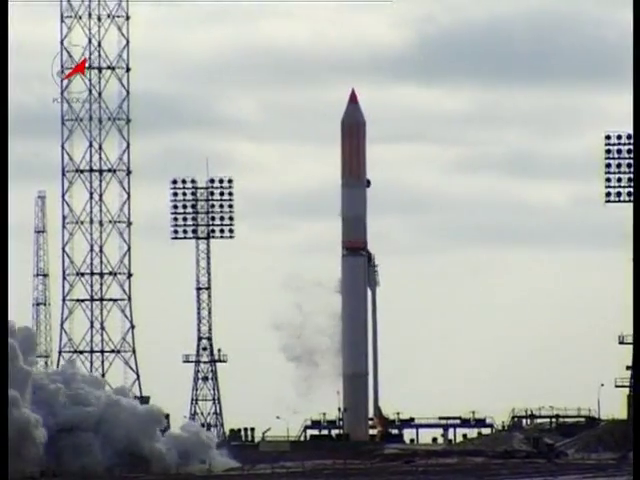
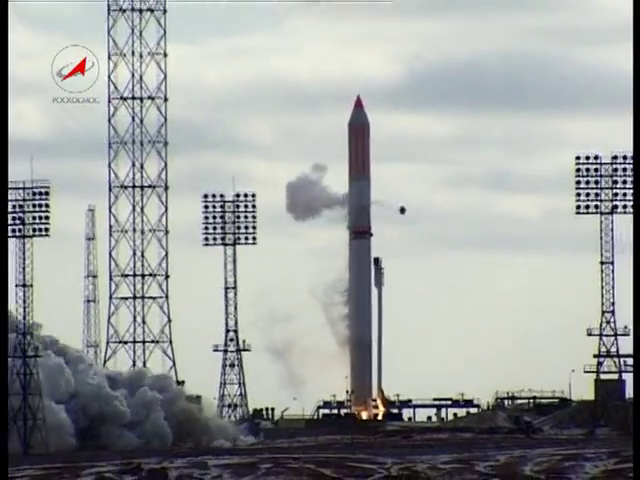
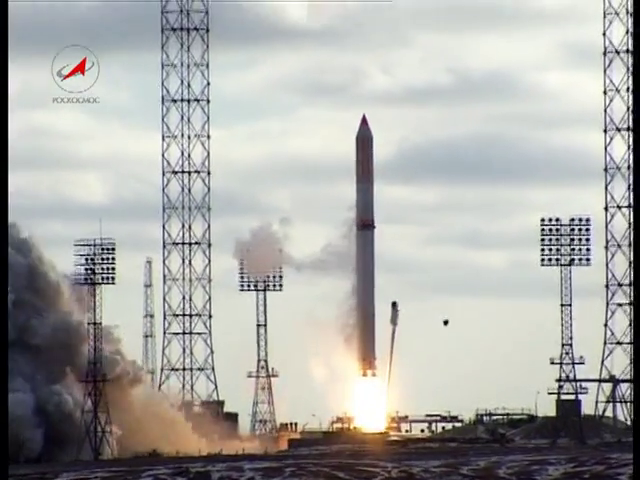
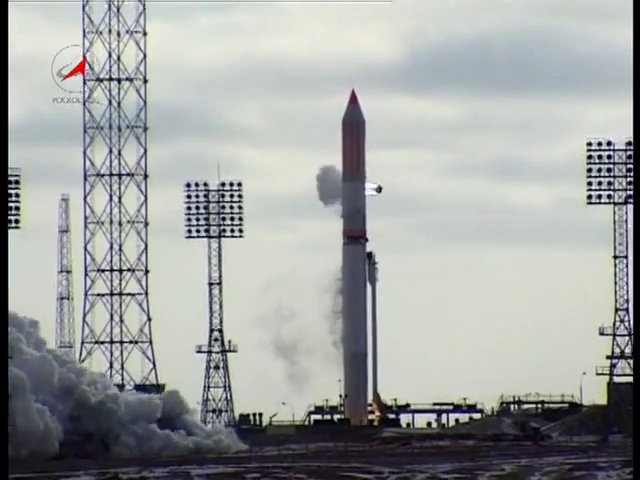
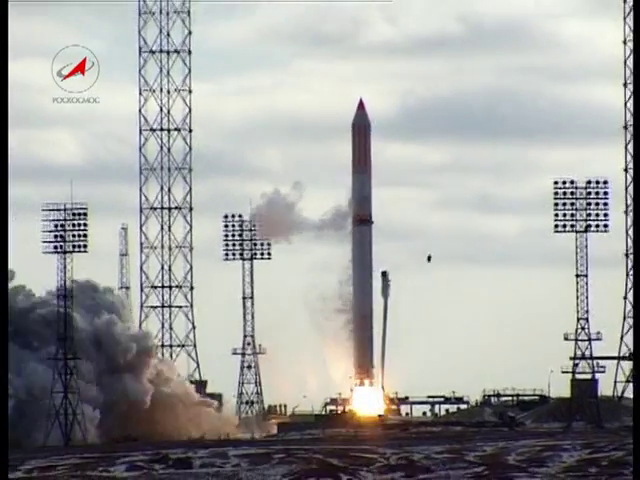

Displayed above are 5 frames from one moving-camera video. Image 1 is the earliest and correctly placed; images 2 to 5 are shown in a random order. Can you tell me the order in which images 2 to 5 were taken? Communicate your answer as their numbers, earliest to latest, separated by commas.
4, 2, 5, 3
